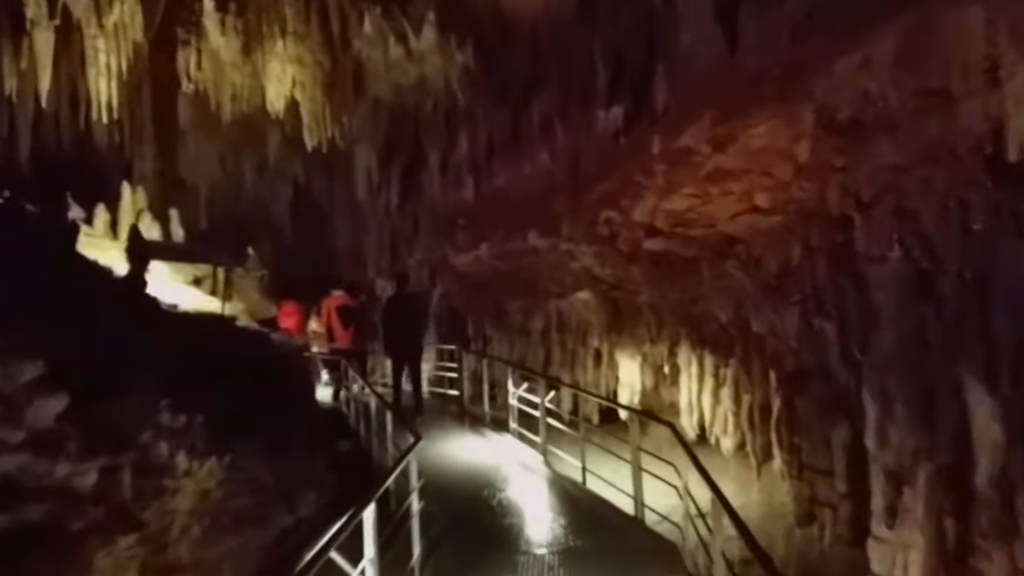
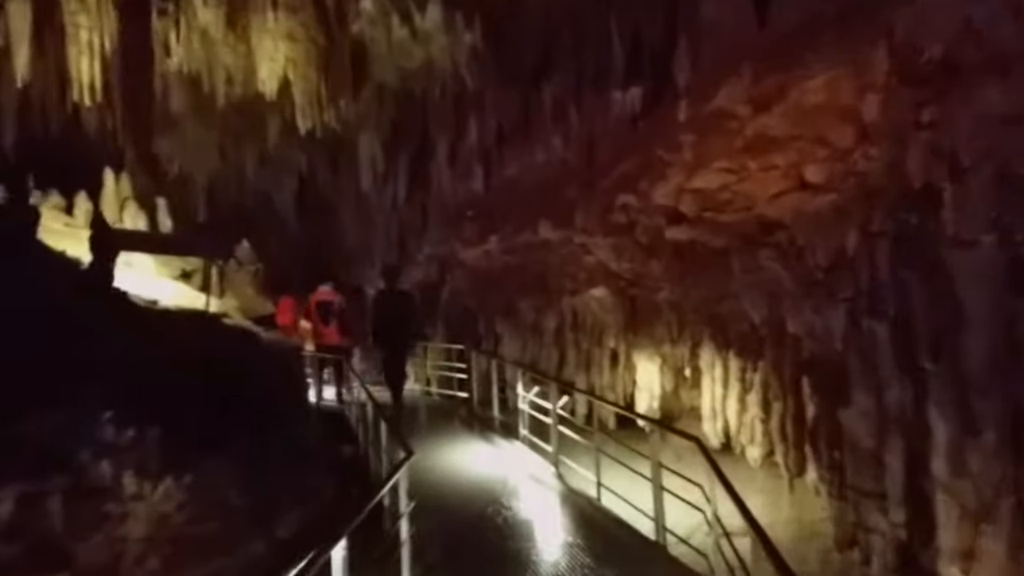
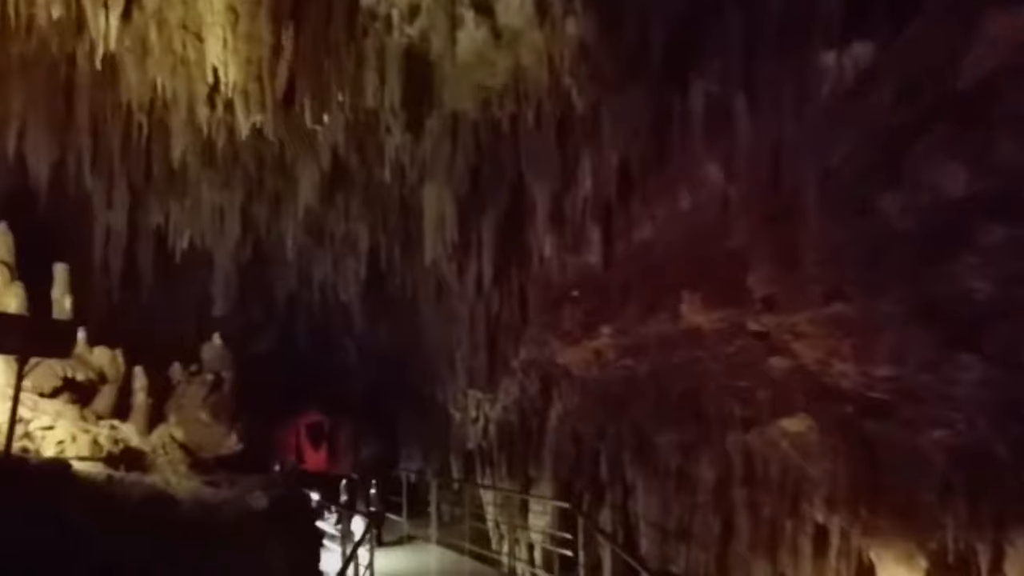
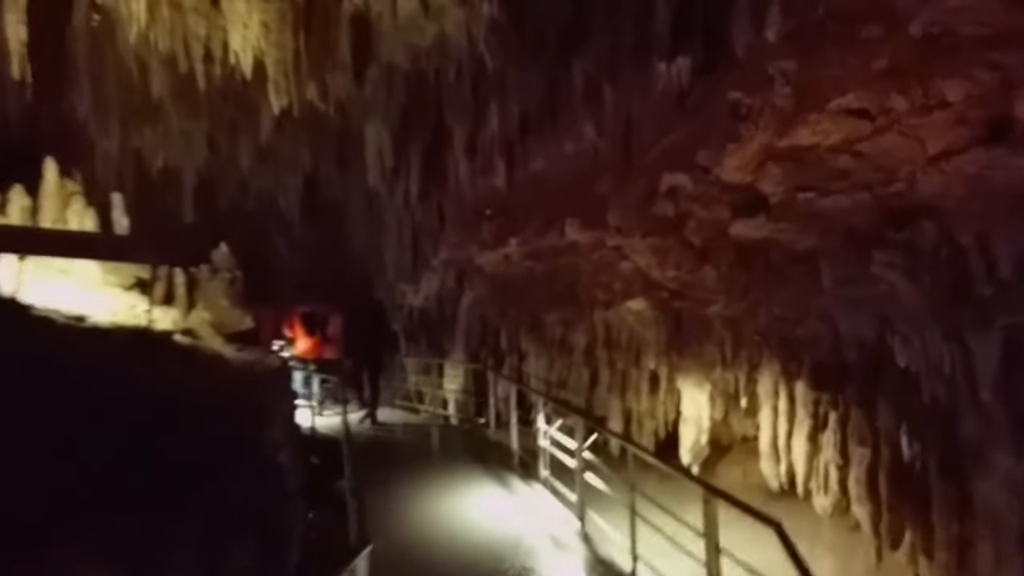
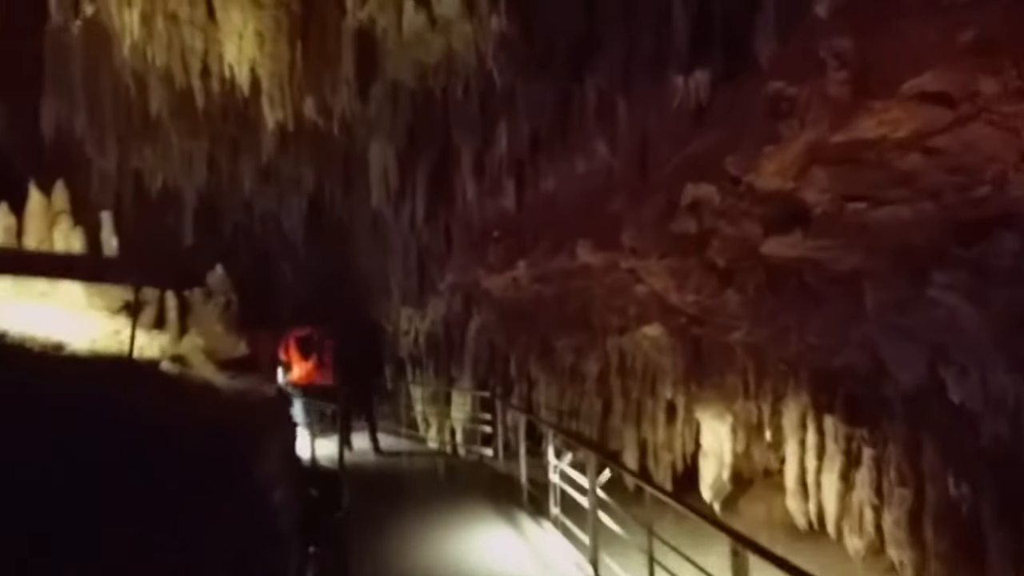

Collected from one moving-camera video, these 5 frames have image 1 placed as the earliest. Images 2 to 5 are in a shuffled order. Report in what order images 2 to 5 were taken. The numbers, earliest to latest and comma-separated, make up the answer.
2, 4, 5, 3
